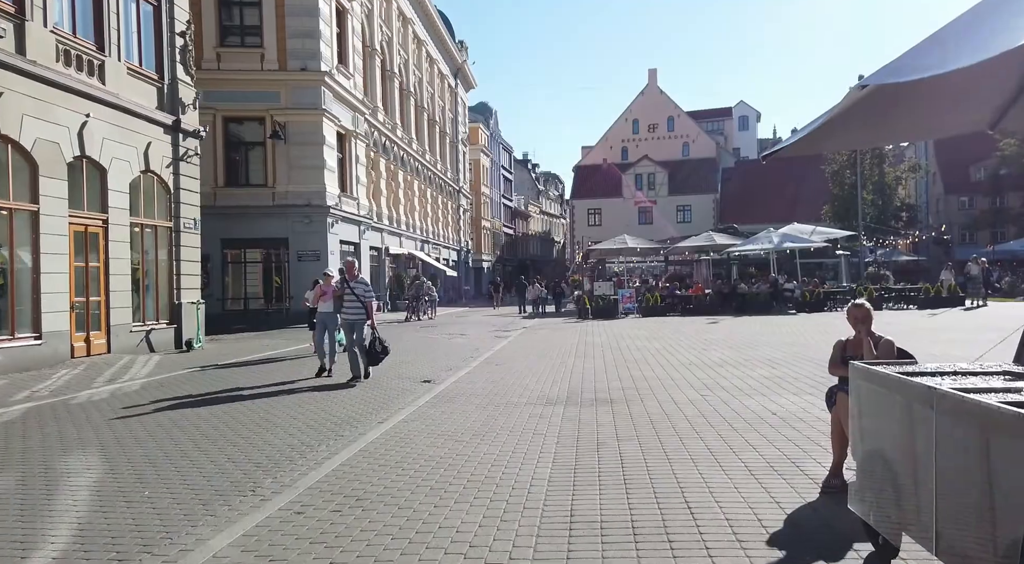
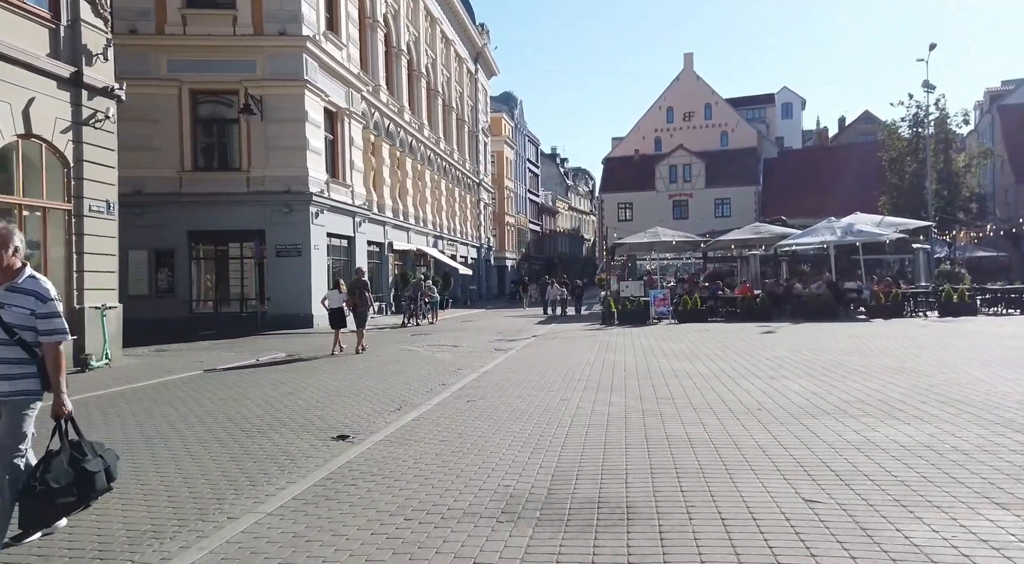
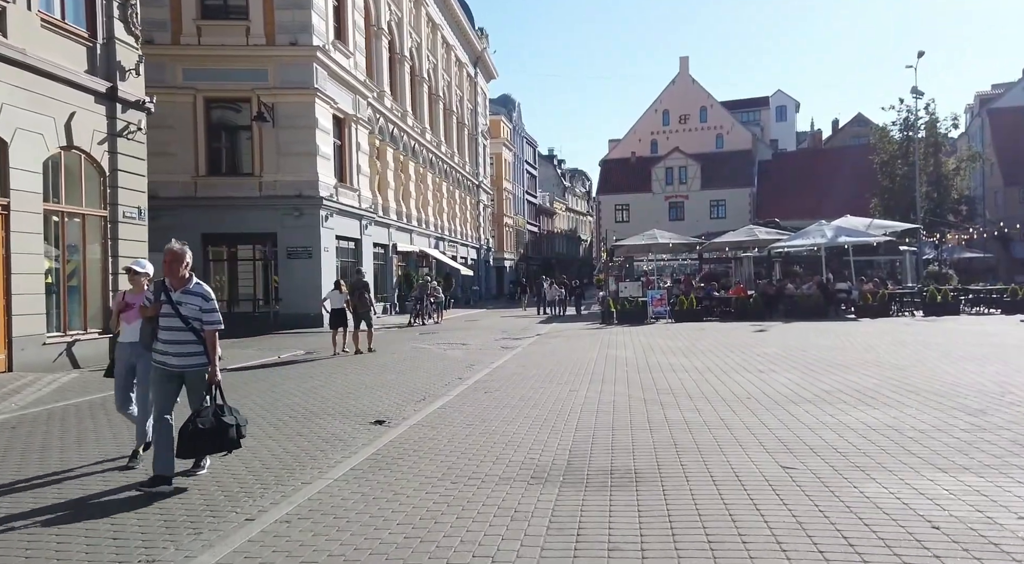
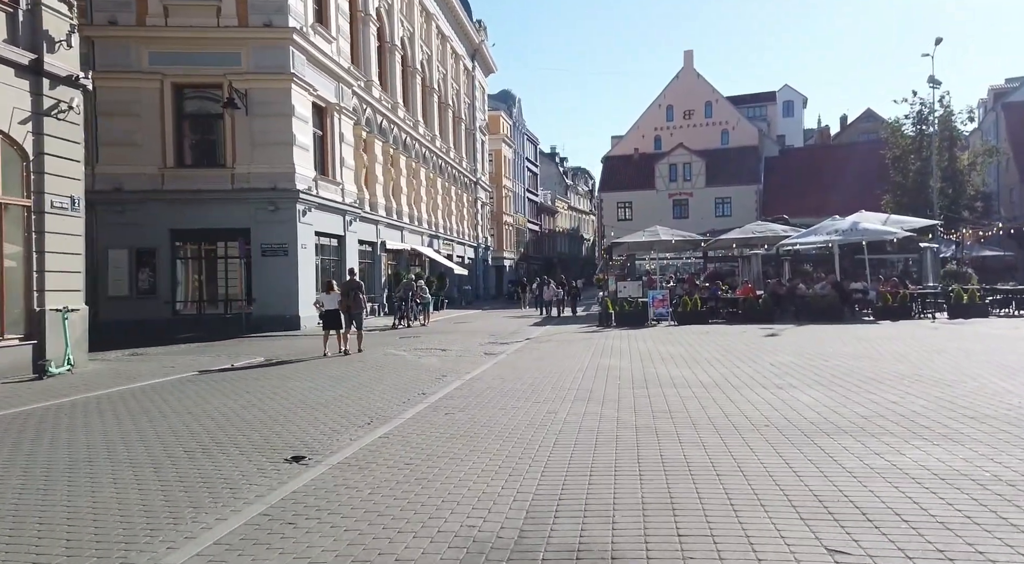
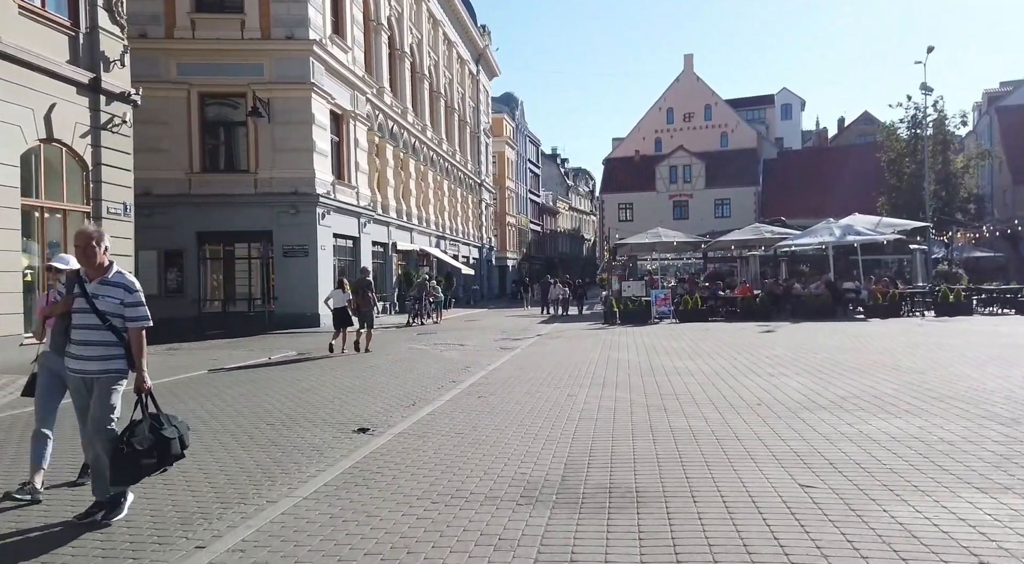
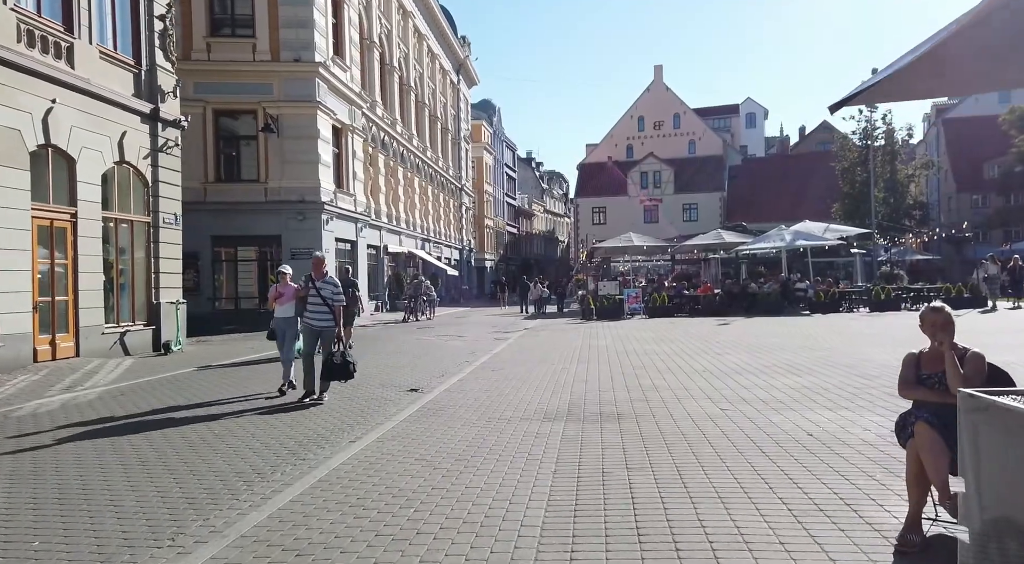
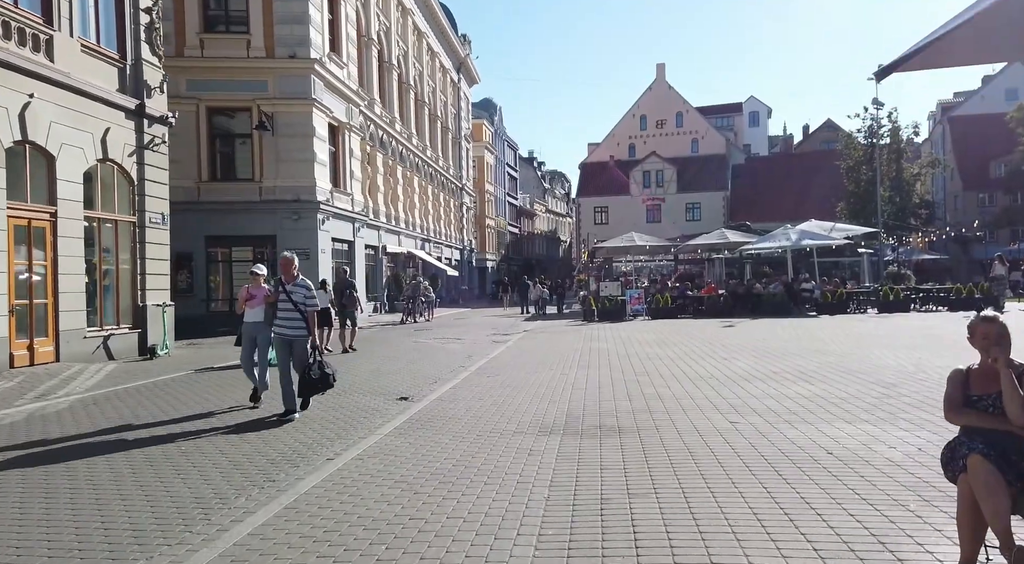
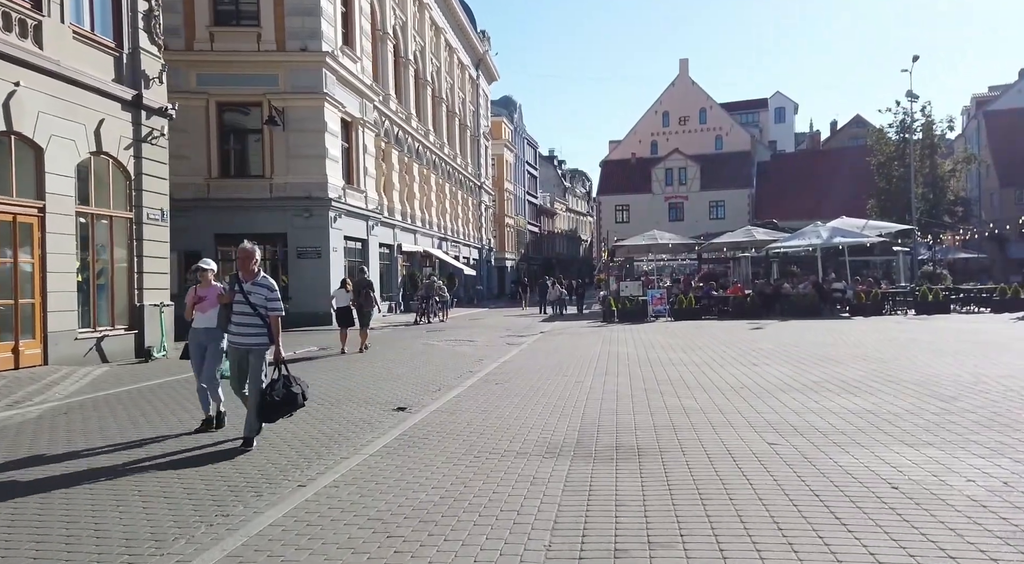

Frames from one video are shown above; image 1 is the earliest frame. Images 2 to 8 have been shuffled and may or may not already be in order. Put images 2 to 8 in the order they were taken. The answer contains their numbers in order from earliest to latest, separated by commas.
6, 7, 8, 3, 5, 2, 4
